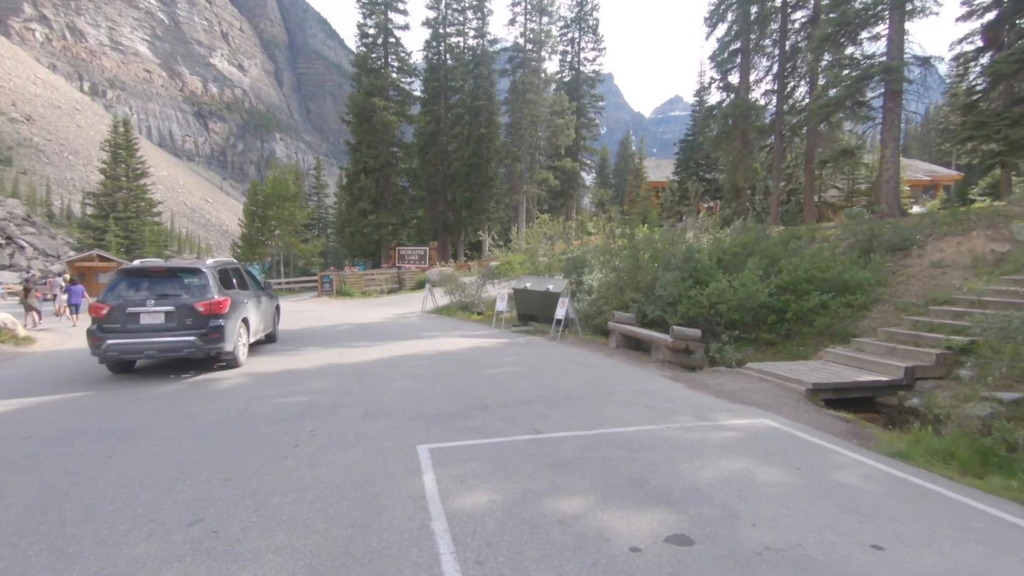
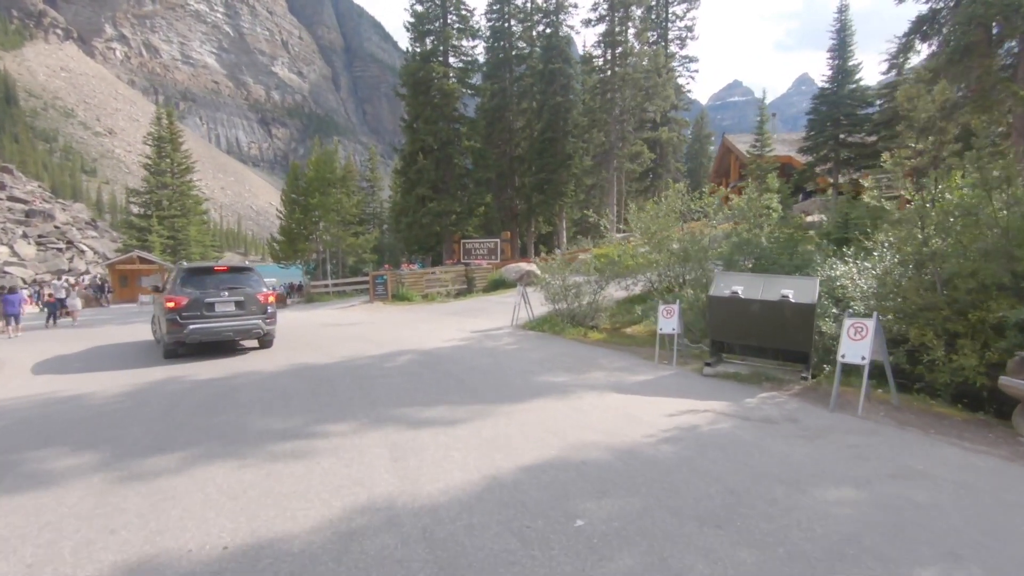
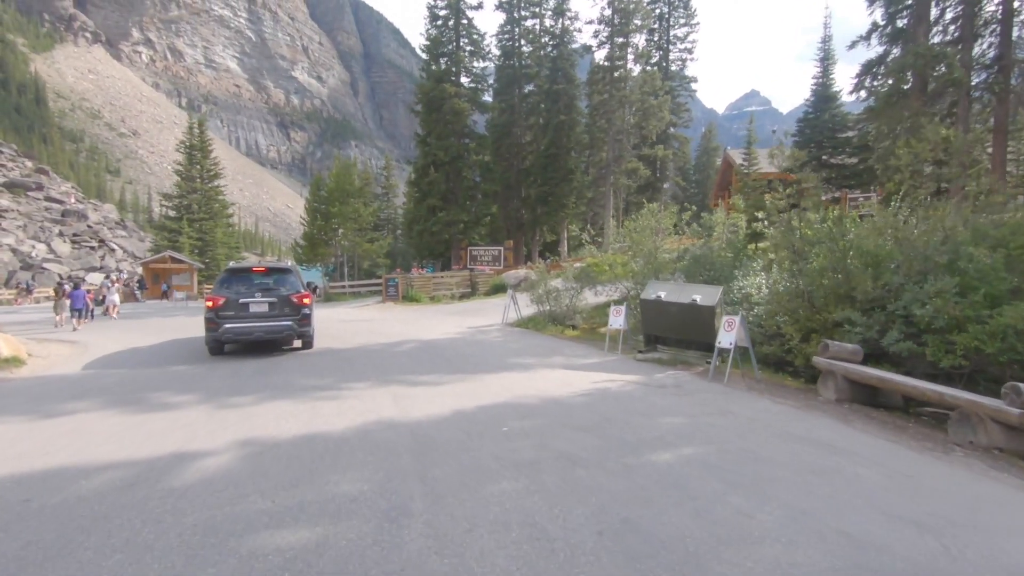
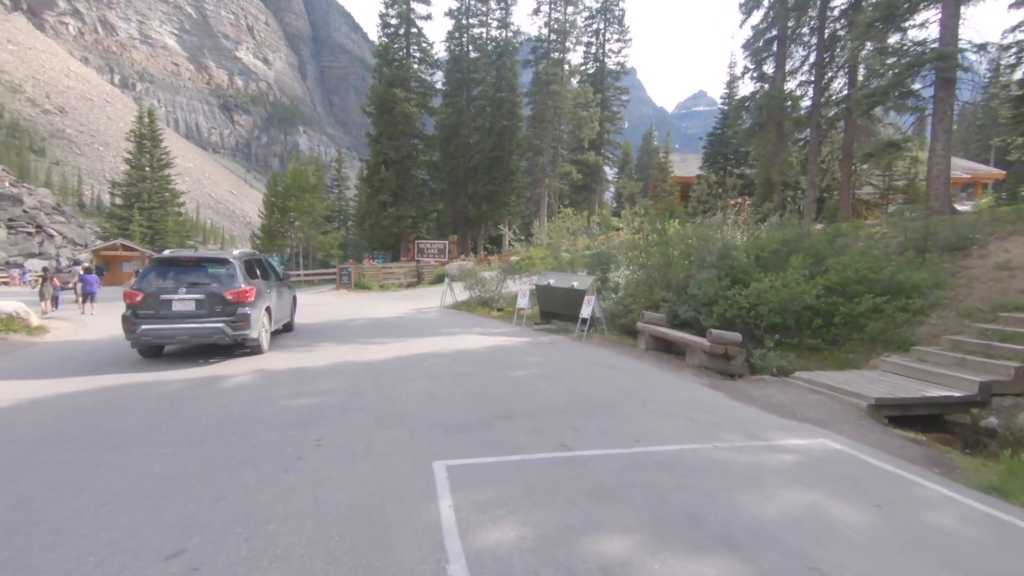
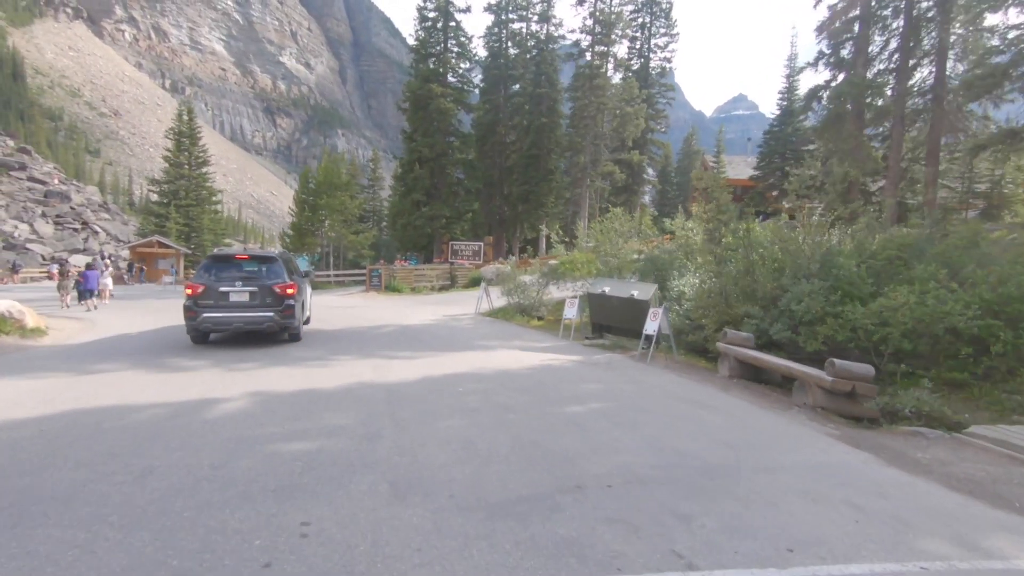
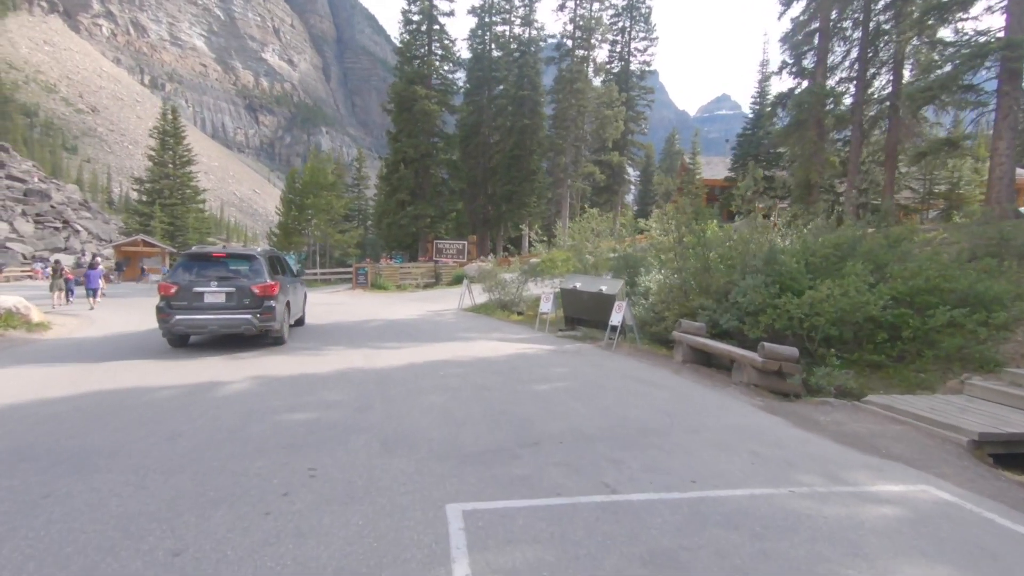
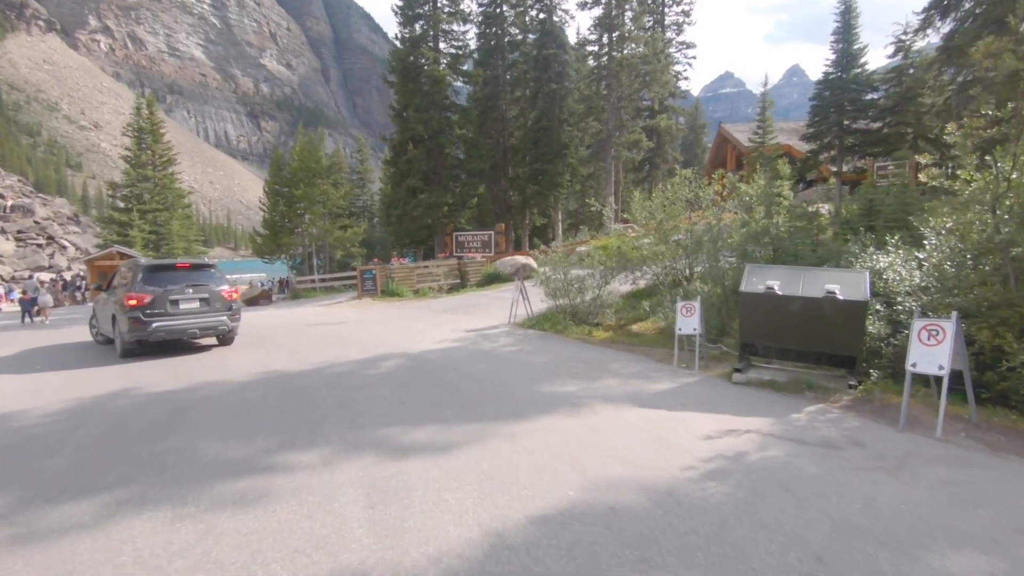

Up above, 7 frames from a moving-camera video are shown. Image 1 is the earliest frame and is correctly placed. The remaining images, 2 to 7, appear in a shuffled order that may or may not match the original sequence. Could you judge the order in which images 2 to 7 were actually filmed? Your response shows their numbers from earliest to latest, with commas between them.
4, 6, 5, 3, 2, 7
